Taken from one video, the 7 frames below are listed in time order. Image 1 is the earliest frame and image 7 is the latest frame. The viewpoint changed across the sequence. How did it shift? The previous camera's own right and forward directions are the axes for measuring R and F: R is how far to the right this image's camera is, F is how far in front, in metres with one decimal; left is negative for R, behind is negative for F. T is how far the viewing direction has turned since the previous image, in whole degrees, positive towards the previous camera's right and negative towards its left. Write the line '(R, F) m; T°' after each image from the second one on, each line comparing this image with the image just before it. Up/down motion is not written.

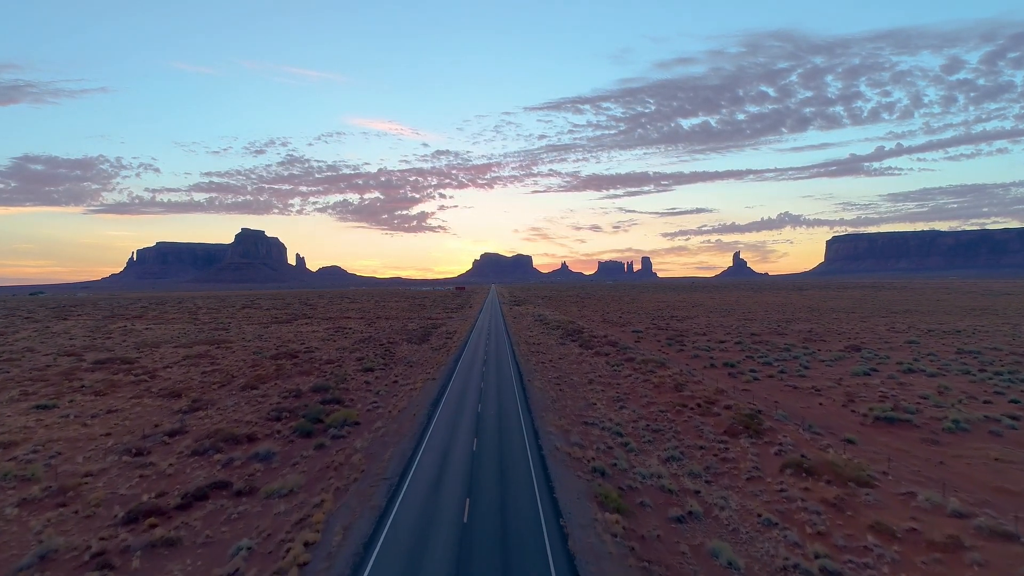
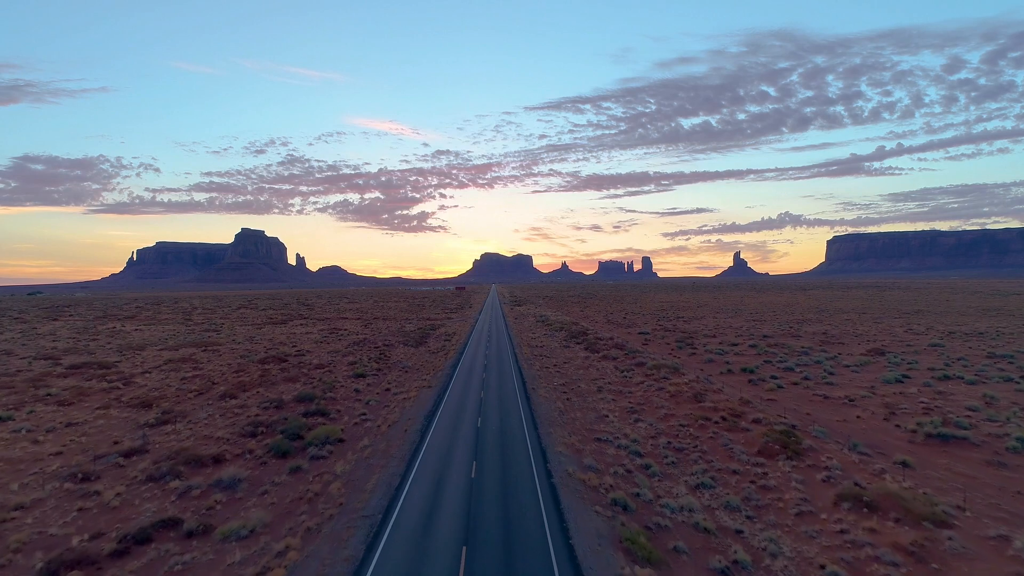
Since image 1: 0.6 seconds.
(-0.2, +2.7) m; 0°
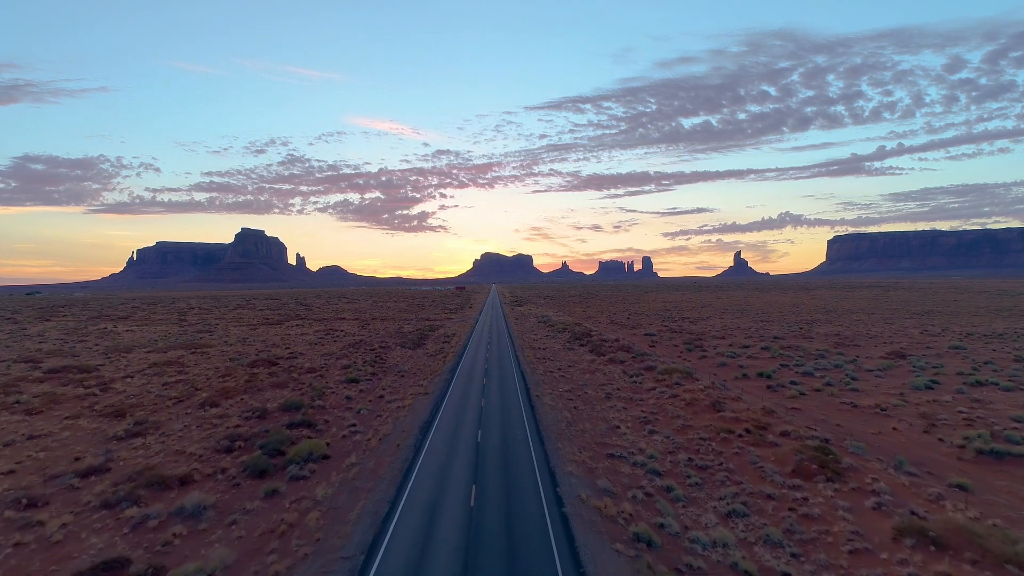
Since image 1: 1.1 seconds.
(-0.1, +2.1) m; 0°
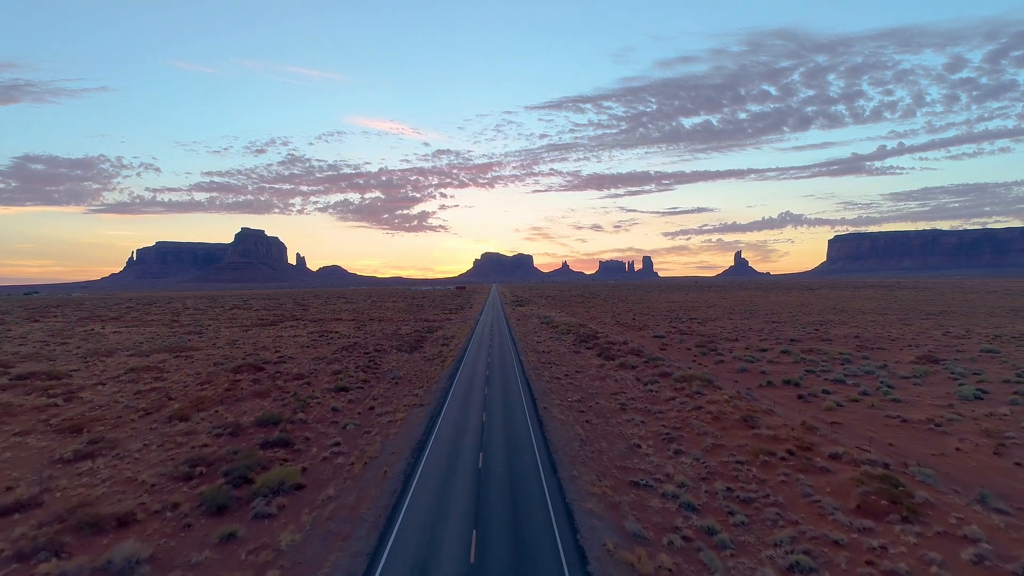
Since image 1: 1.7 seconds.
(-0.2, +2.9) m; 0°
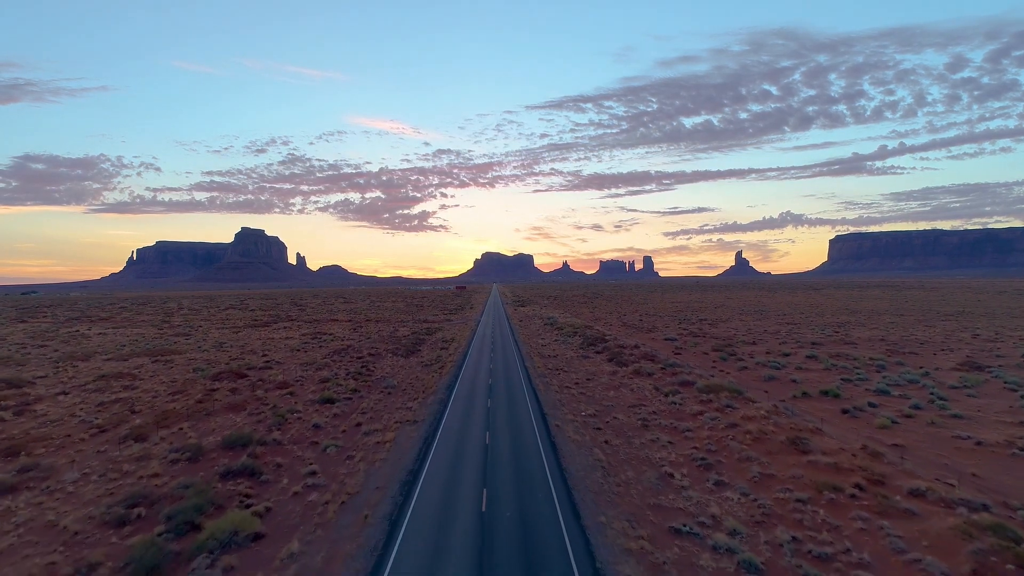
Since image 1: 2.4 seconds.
(-0.3, +3.3) m; 0°
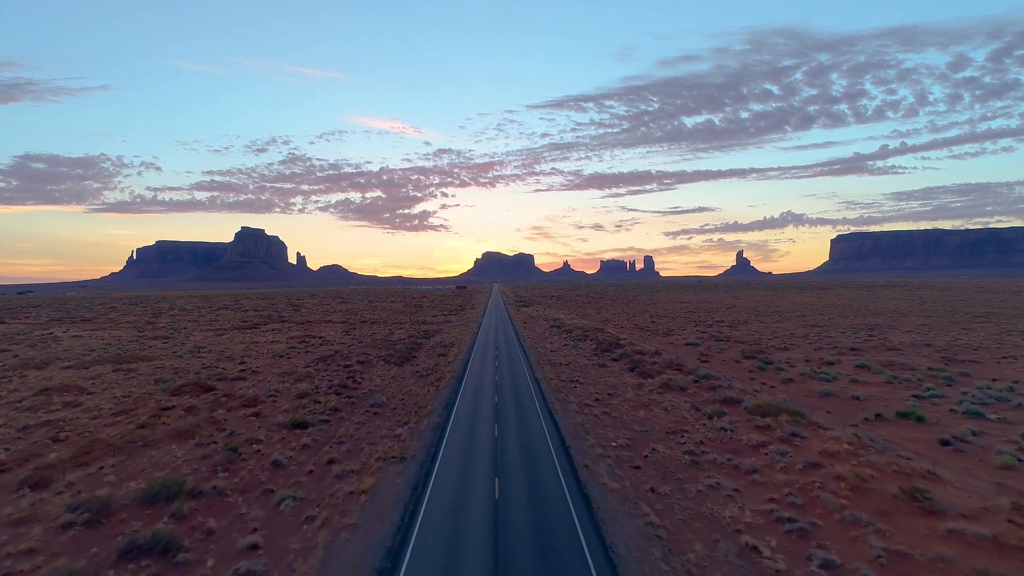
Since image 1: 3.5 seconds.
(-0.5, +5.1) m; 0°
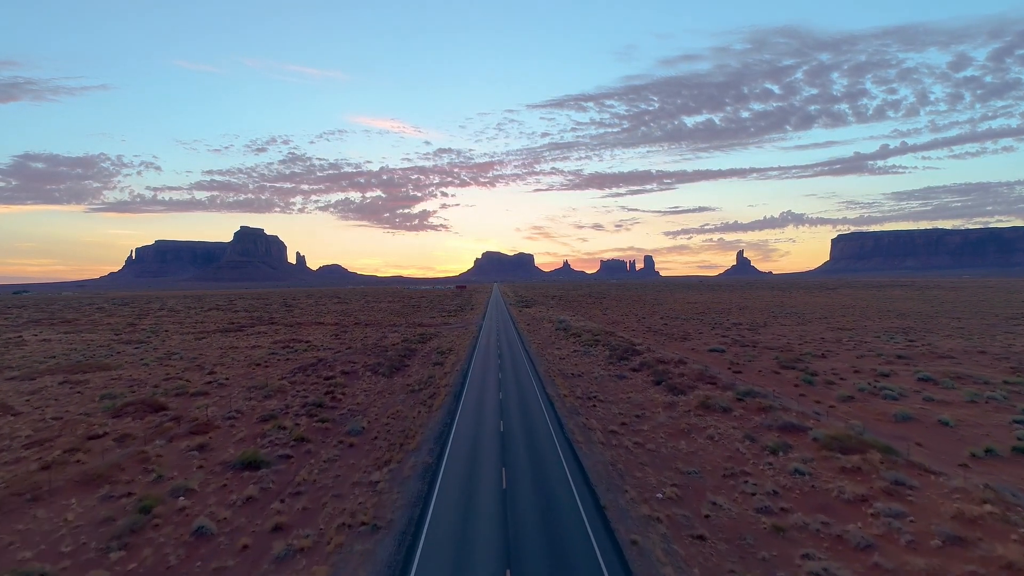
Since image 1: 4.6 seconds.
(-0.4, +5.1) m; 0°
